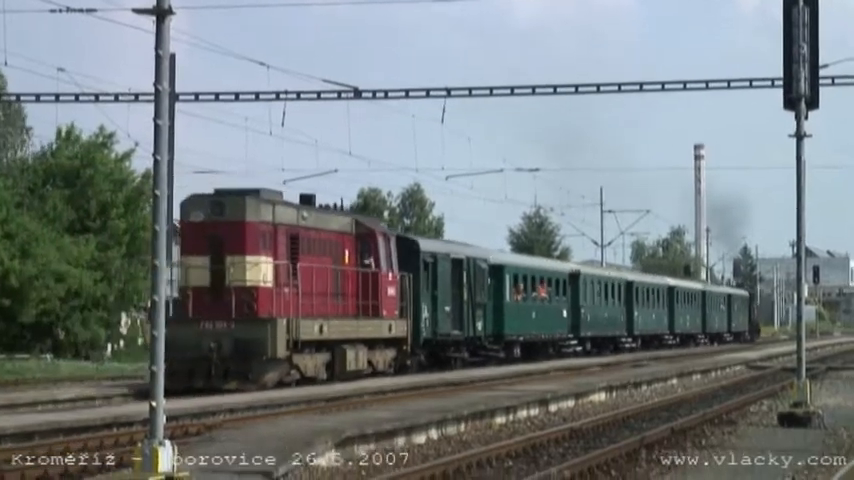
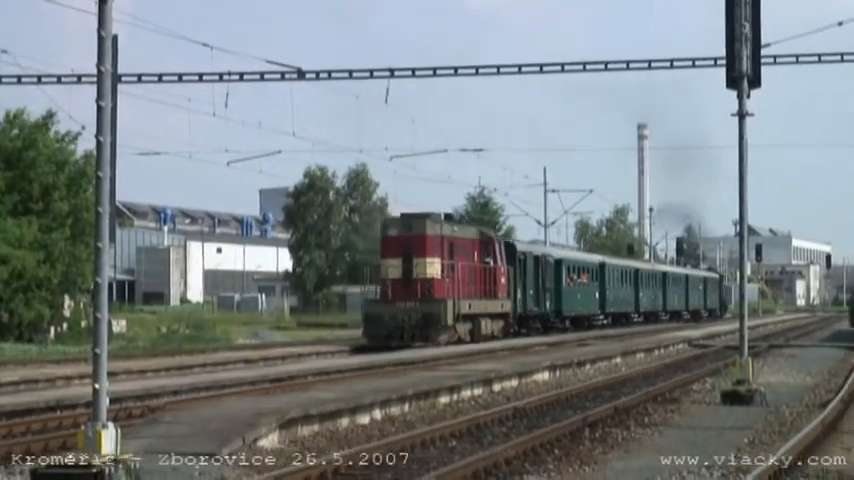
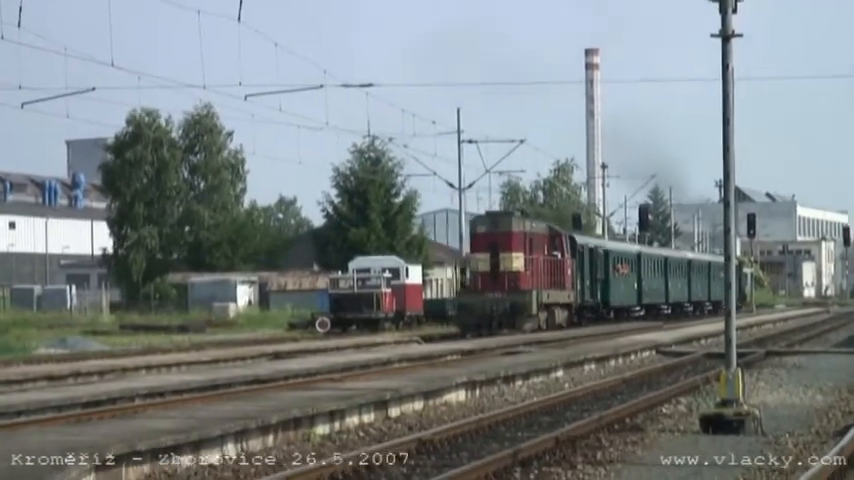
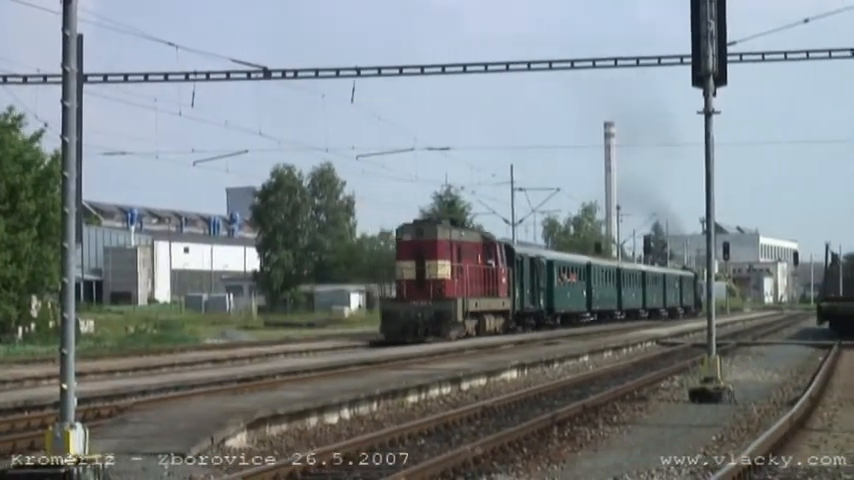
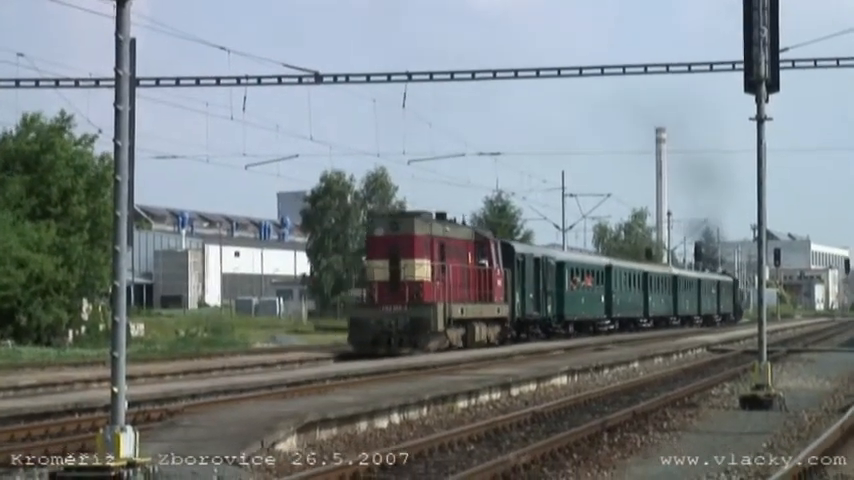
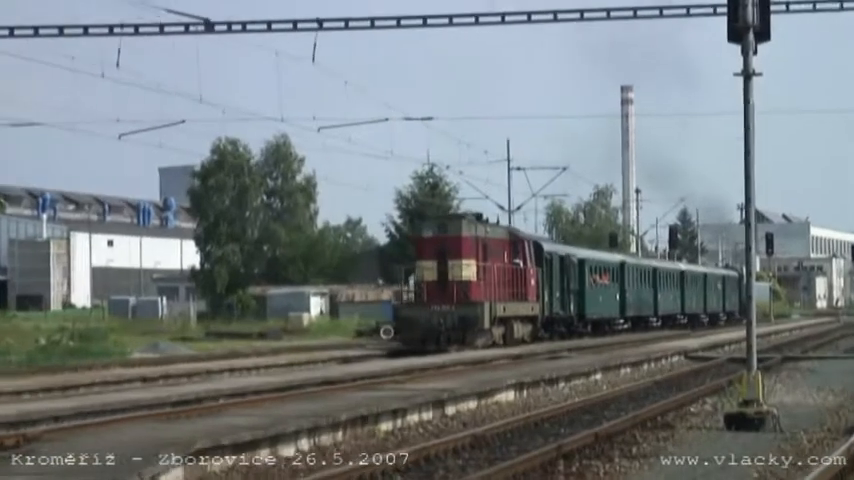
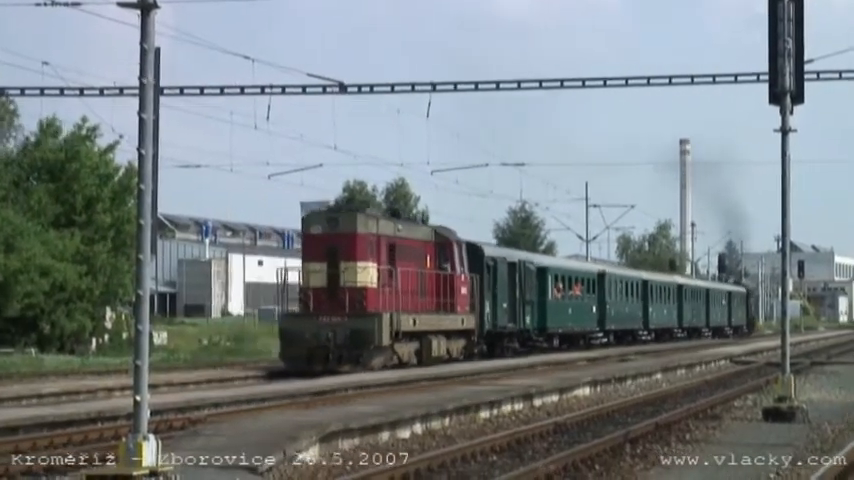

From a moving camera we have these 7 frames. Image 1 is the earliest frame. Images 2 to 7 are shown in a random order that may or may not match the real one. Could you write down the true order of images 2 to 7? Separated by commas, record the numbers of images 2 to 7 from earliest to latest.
7, 5, 2, 4, 6, 3
